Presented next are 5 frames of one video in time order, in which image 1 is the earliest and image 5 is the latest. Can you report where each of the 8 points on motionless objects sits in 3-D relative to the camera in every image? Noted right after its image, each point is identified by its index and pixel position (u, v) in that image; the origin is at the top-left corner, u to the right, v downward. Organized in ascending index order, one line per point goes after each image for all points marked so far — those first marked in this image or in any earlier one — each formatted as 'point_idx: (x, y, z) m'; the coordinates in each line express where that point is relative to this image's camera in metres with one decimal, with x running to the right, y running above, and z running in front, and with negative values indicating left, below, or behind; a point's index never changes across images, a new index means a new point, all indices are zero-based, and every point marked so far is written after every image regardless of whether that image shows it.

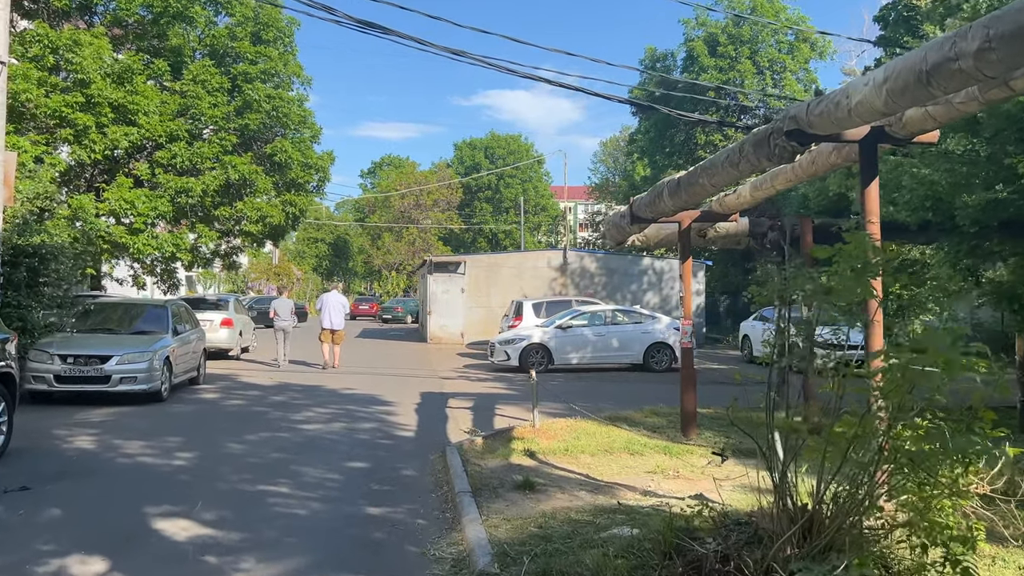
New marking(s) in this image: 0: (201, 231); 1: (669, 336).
0: (-5.7, +1.0, +16.9) m
1: (+3.1, -0.9, +18.0) m
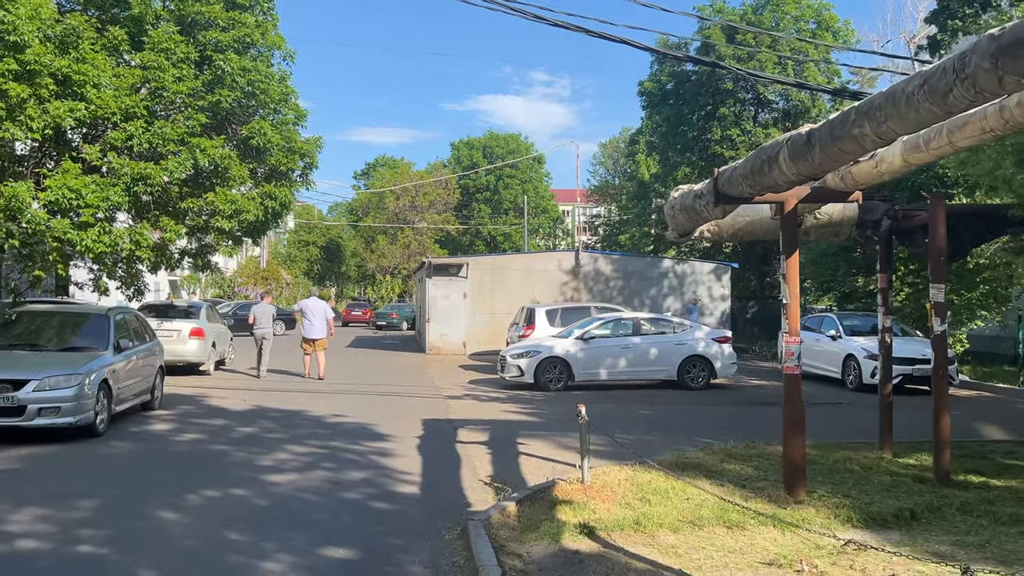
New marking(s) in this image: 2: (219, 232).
0: (-5.5, +1.0, +14.5) m
1: (+3.3, -1.0, +15.6) m
2: (-5.0, +0.9, +15.6) m
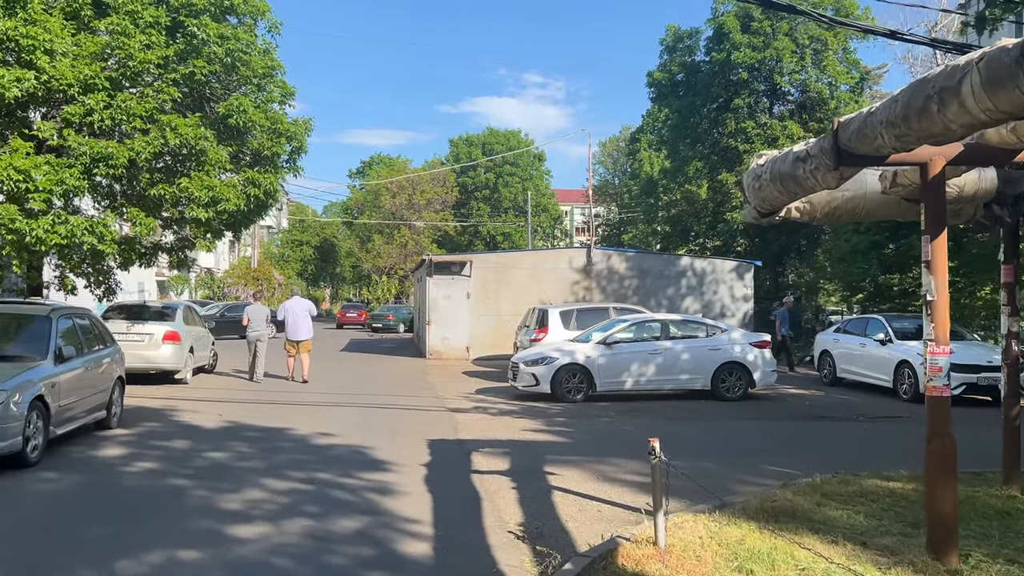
0: (-5.3, +1.0, +12.7) m
1: (+3.5, -1.0, +13.9) m
2: (-4.8, +1.0, +13.8) m
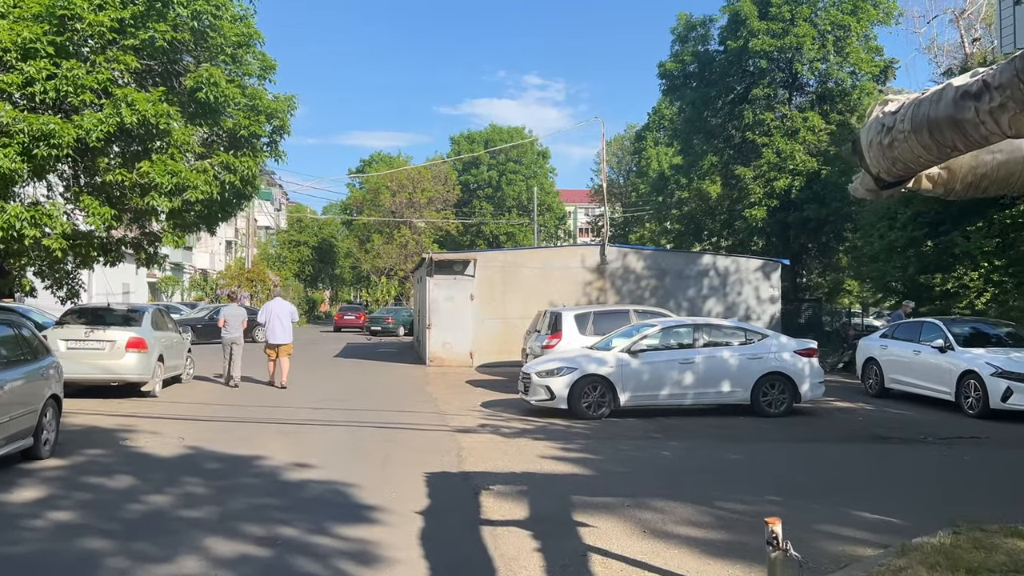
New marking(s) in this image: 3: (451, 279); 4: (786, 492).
0: (-5.1, +1.0, +11.0) m
1: (+3.7, -1.0, +12.2) m
2: (-4.6, +1.0, +12.1) m
3: (-1.3, +0.2, +19.9) m
4: (+2.3, -1.7, +7.7) m
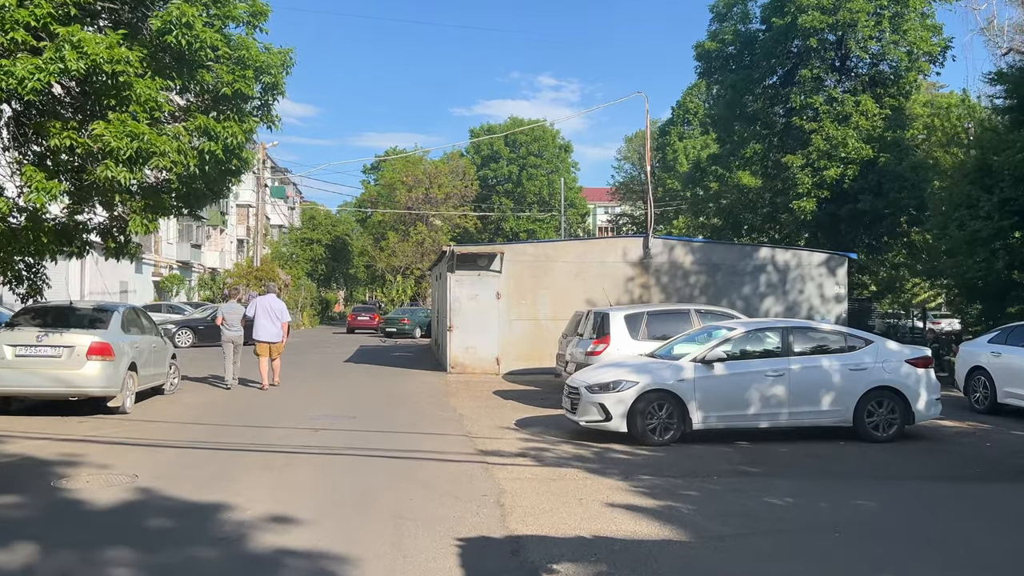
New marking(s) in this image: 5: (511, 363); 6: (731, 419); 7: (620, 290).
0: (-4.6, +1.1, +8.7) m
1: (+4.2, -0.9, +9.8) m
2: (-4.2, +1.0, +9.8) m
3: (-0.7, +0.3, +17.6) m
4: (+2.7, -1.7, +5.4) m
5: (0.0, -1.5, +17.8) m
6: (+2.3, -1.4, +9.5) m
7: (+2.1, 0.0, +18.0) m
